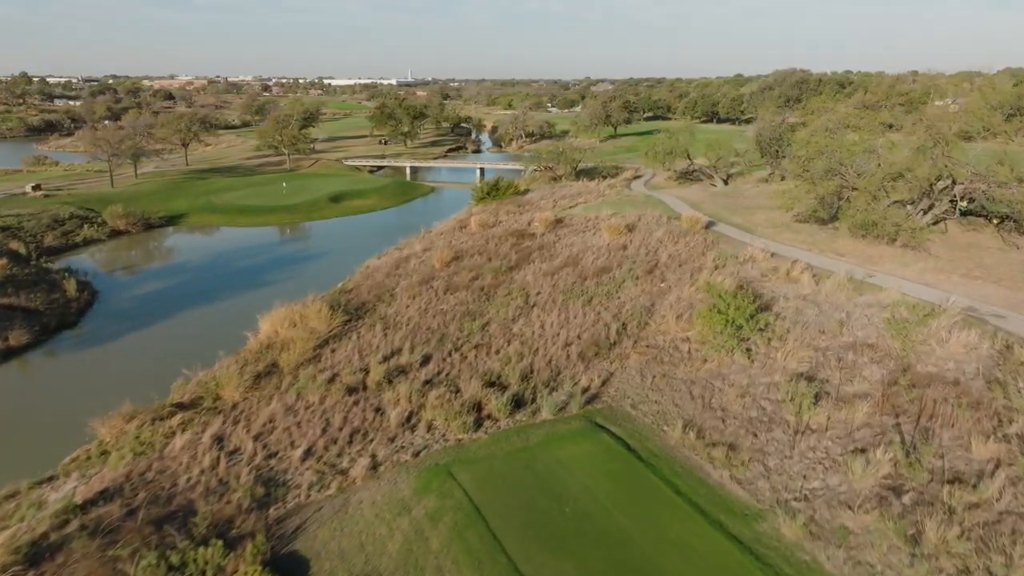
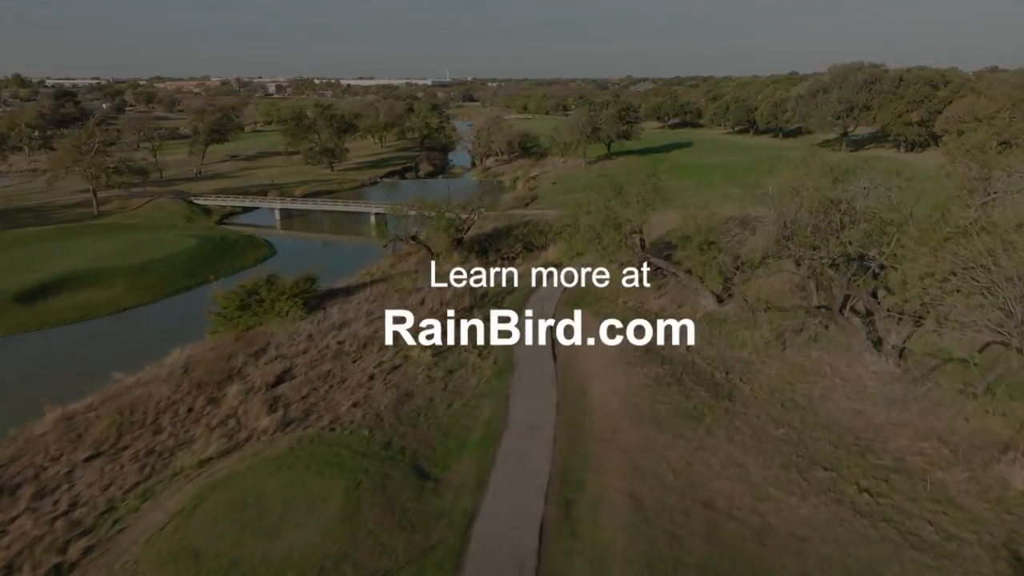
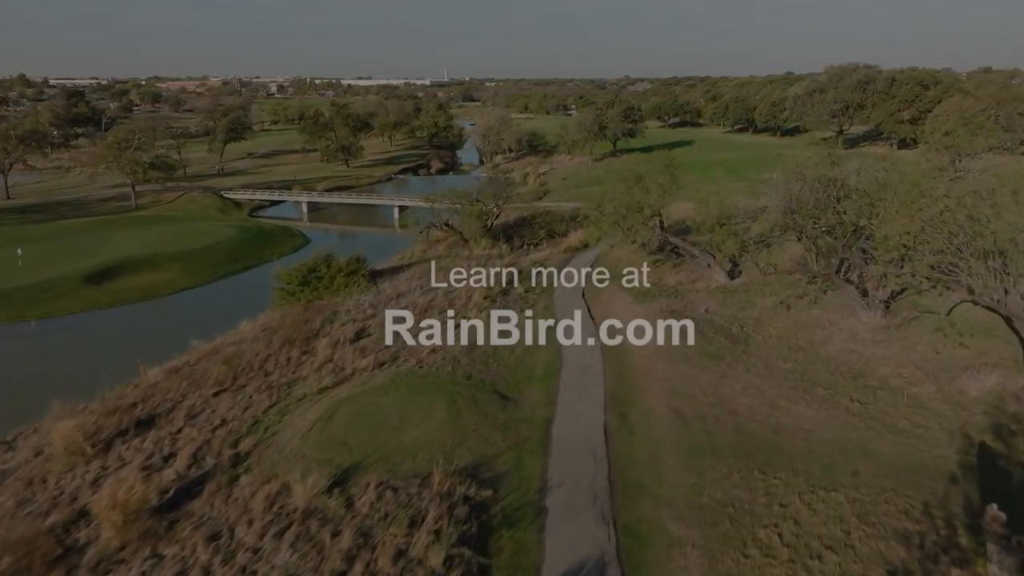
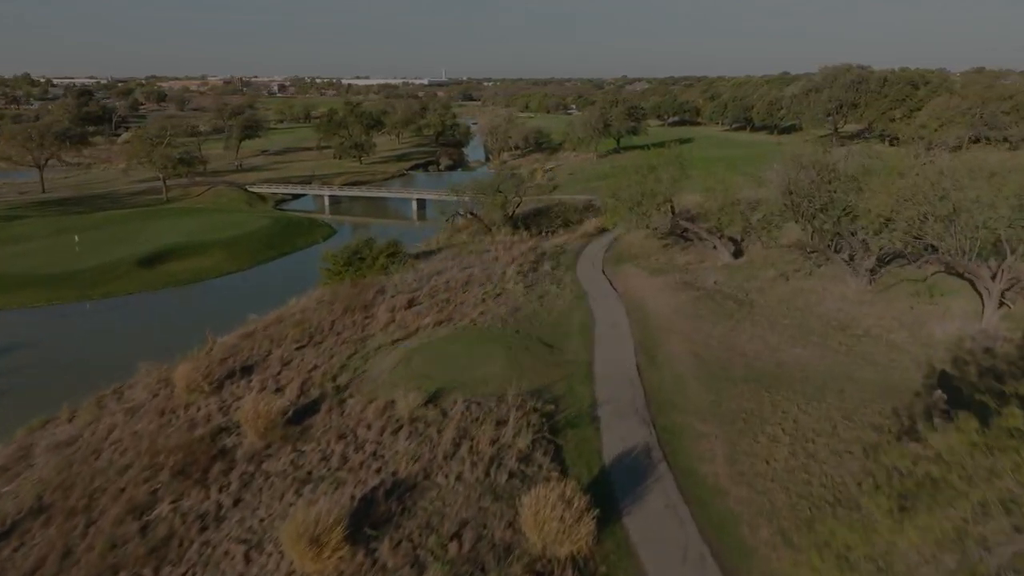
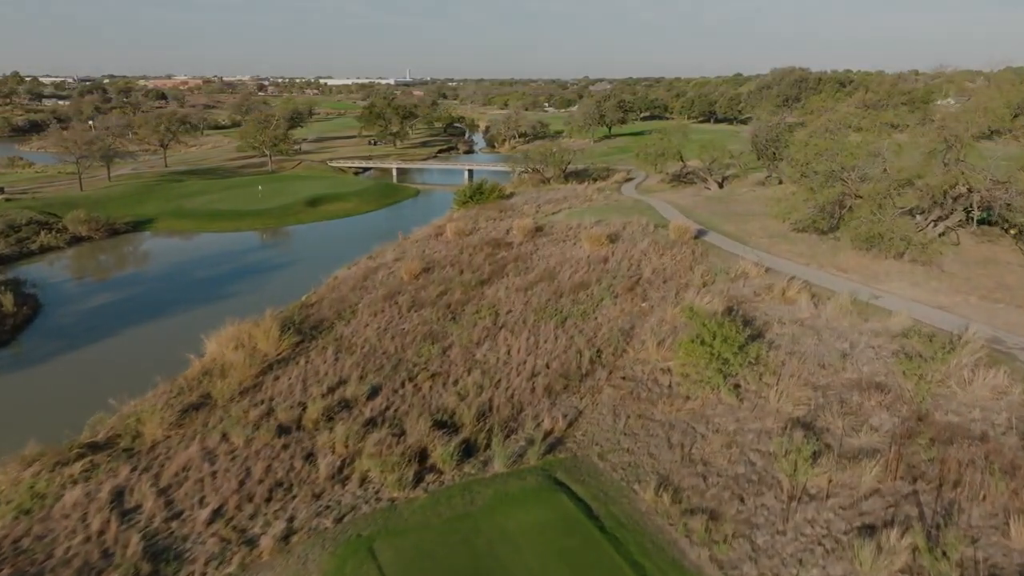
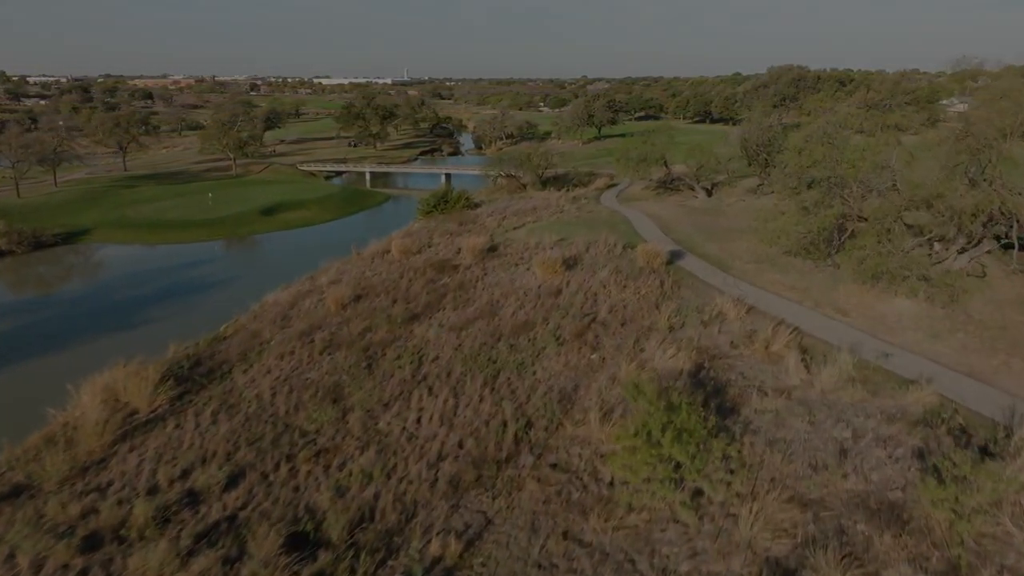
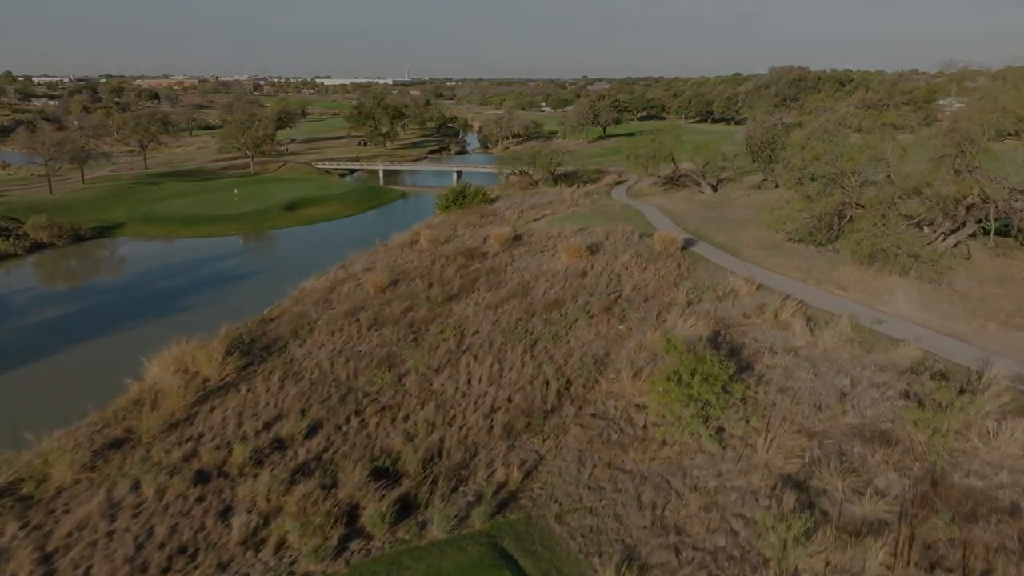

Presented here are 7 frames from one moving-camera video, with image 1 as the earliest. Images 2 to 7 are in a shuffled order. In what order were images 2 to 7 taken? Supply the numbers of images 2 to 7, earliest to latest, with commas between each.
5, 7, 6, 4, 3, 2
